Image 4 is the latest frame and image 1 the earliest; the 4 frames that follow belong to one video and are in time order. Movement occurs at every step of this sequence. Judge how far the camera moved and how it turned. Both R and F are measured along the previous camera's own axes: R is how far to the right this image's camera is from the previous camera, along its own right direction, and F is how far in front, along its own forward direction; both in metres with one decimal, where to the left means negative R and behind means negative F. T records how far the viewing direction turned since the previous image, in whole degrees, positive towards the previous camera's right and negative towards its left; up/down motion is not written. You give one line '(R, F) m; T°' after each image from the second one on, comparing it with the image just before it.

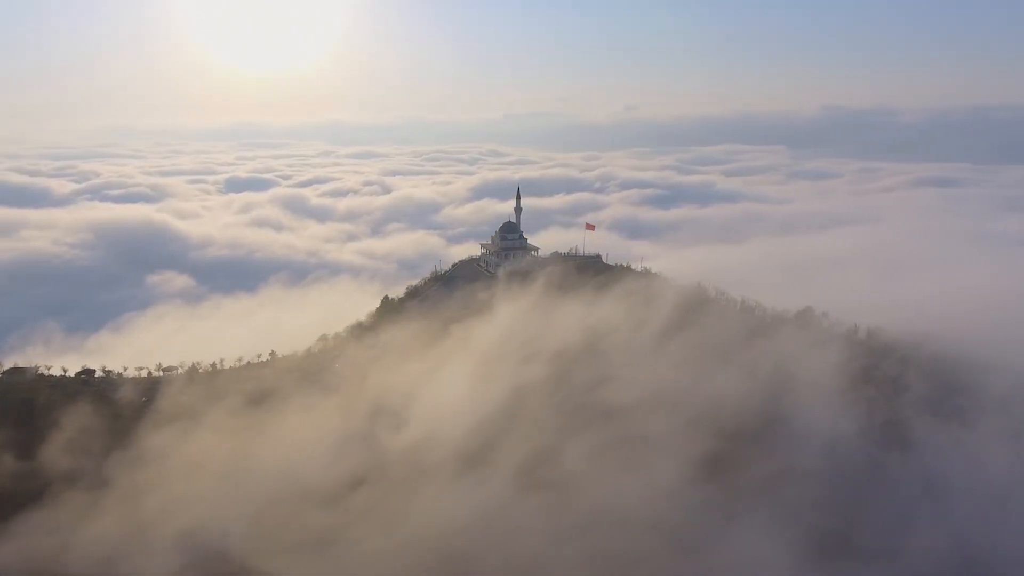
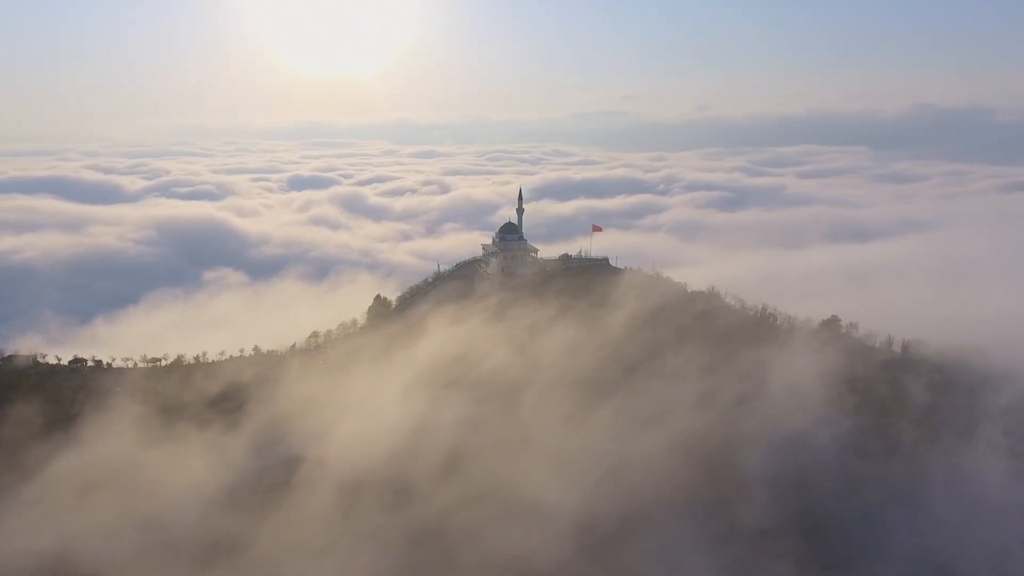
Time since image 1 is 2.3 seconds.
(+5.2, +0.5) m; -4°
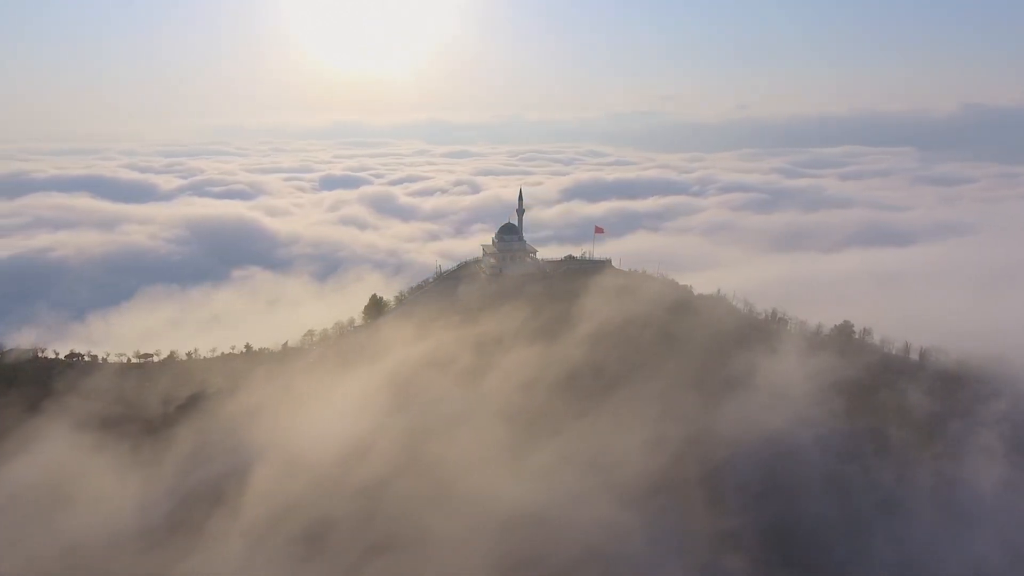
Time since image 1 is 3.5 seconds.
(+2.7, +0.2) m; -2°
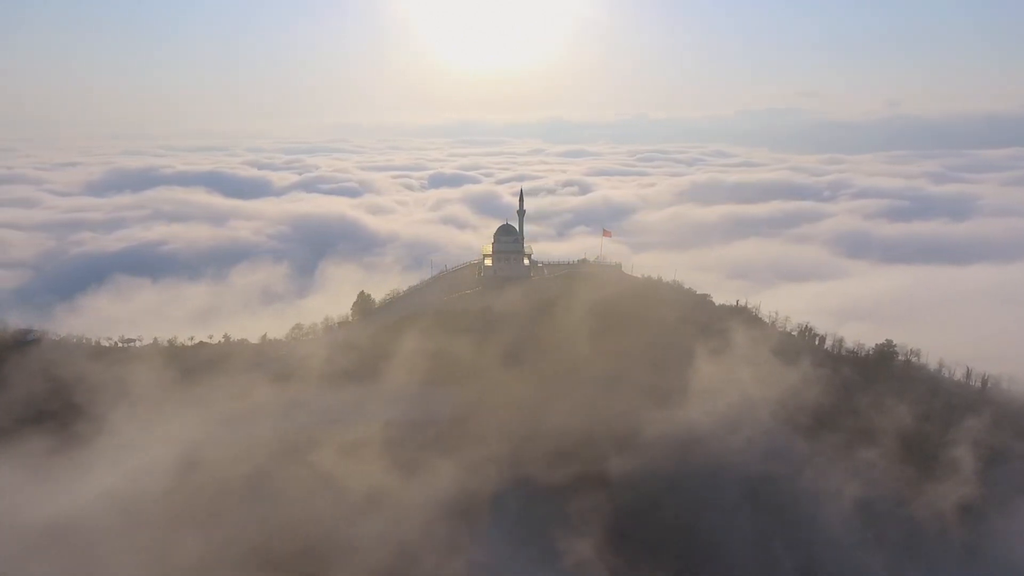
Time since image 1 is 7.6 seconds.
(+9.7, +1.0) m; -8°
